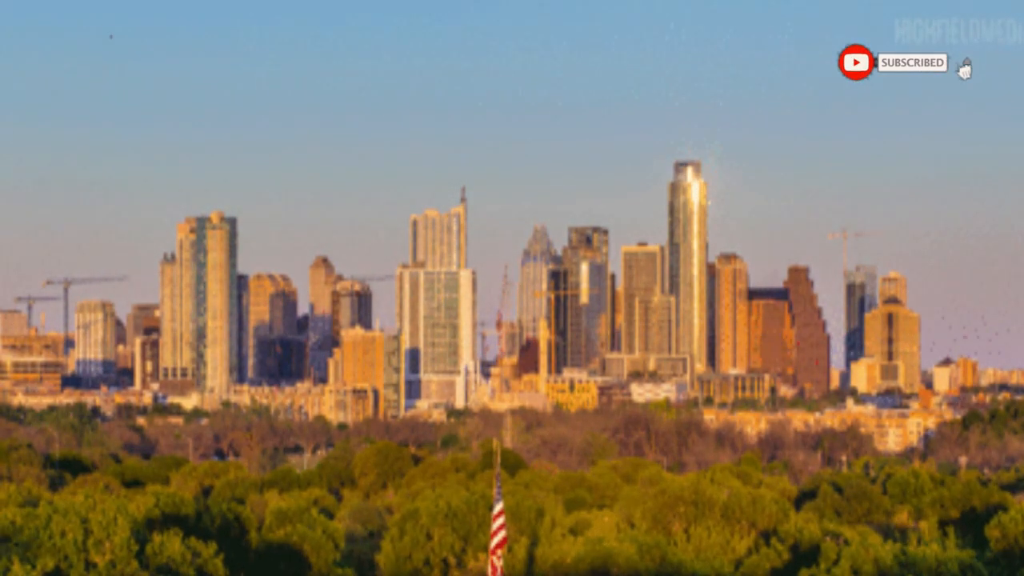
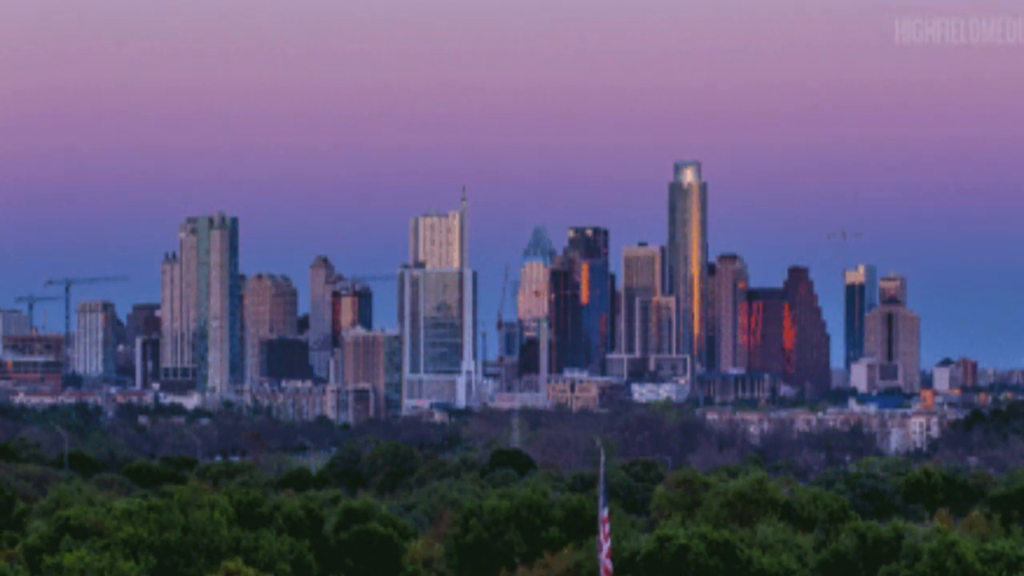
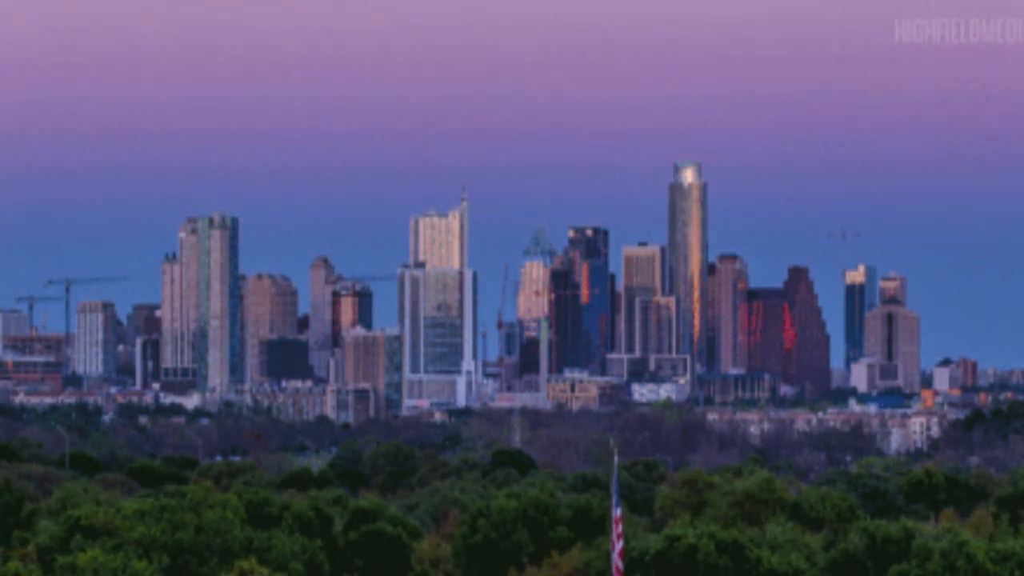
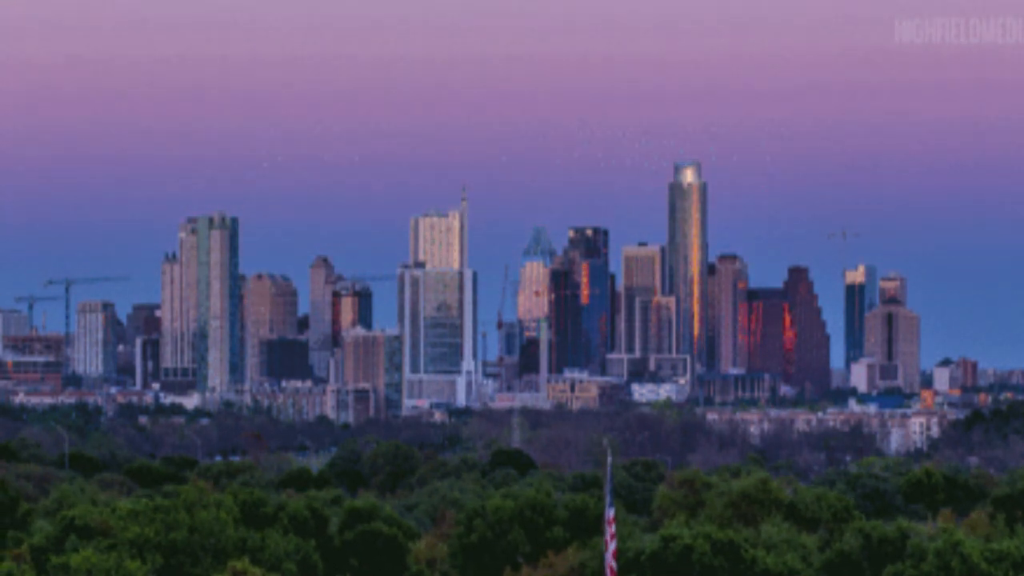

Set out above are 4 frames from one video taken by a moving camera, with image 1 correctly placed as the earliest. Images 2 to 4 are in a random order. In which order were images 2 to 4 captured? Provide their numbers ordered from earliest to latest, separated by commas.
2, 4, 3
